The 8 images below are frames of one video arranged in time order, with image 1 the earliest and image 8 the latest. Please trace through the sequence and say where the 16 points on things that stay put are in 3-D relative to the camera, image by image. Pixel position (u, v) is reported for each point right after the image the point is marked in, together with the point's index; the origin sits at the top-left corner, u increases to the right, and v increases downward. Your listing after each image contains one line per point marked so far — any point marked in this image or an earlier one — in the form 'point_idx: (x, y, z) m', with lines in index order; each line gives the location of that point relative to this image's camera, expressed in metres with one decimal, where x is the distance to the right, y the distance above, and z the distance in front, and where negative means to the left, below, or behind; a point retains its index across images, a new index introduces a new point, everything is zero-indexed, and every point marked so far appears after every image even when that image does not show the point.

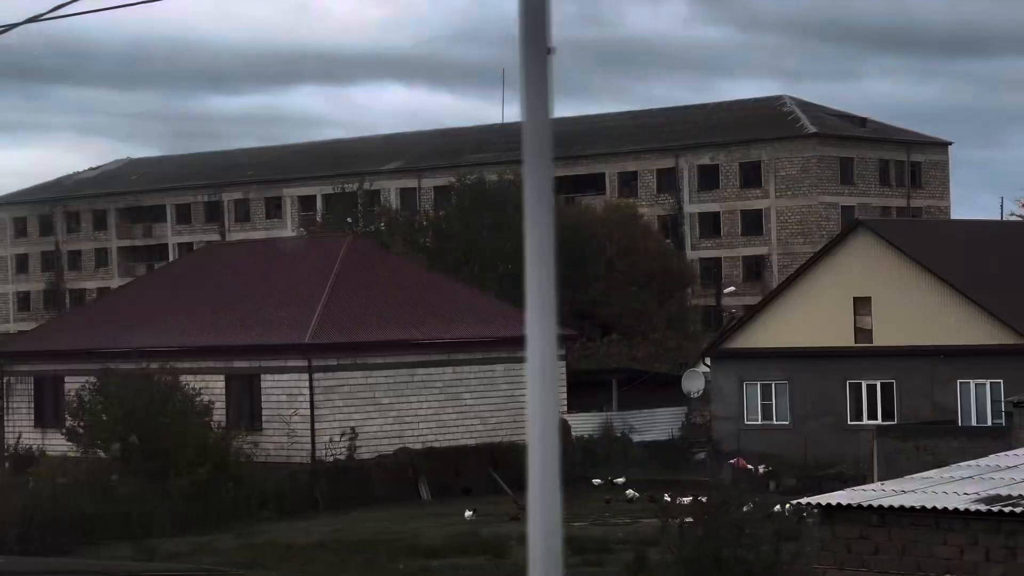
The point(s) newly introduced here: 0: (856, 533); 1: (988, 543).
0: (+1.9, -1.4, +12.7) m
1: (+2.6, -1.4, +12.0) m
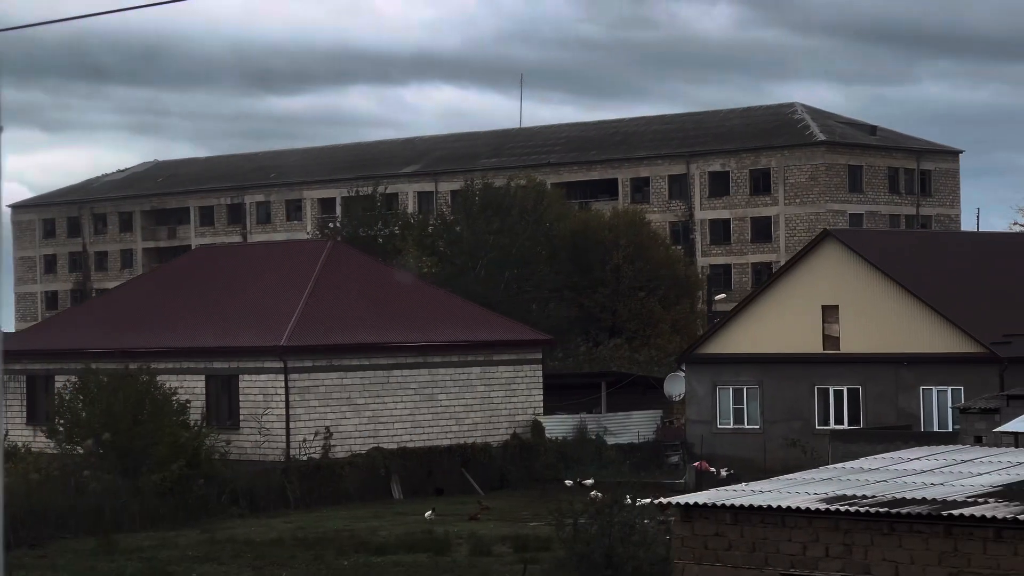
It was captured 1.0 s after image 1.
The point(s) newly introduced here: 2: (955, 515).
0: (+1.2, -1.5, +13.5) m
1: (+1.8, -1.5, +12.8) m
2: (+2.5, -1.2, +12.2) m
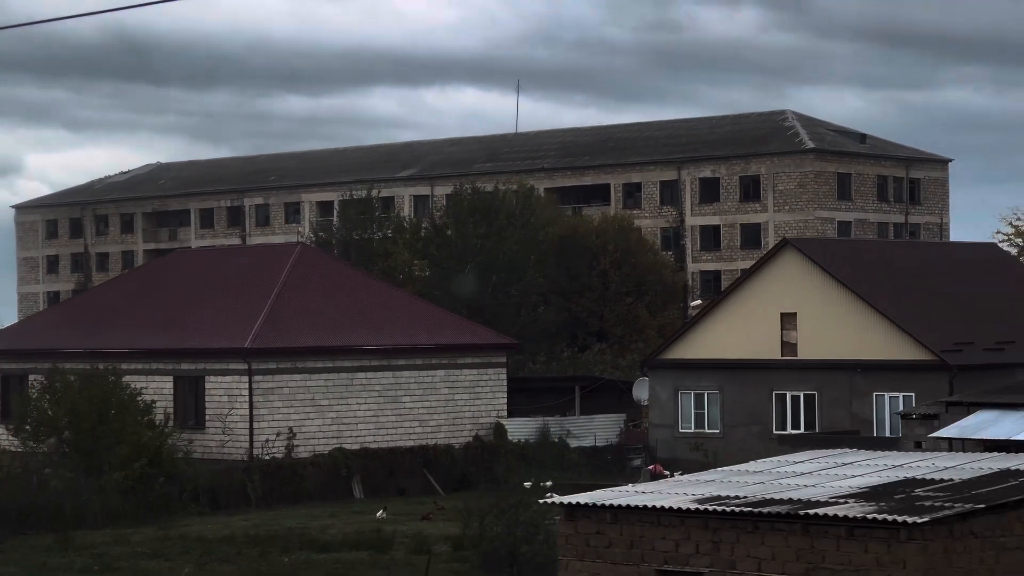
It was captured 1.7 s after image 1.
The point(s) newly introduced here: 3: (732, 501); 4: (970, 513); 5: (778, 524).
0: (+0.5, -1.5, +14.2) m
1: (+1.1, -1.5, +13.5) m
2: (+1.8, -1.3, +12.8) m
3: (+1.4, -1.3, +13.7) m
4: (+2.6, -1.3, +12.7) m
5: (+1.6, -1.4, +13.1) m
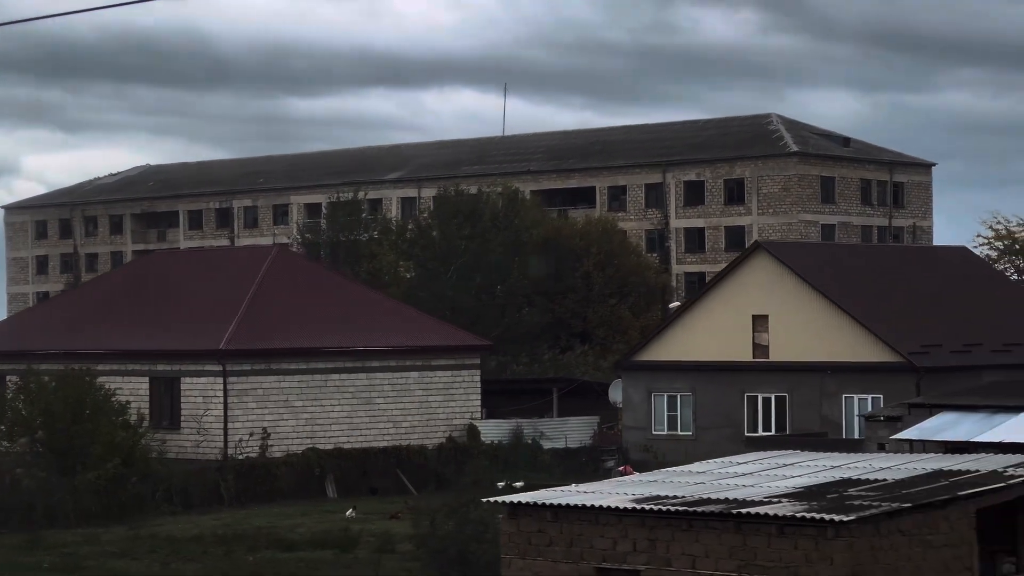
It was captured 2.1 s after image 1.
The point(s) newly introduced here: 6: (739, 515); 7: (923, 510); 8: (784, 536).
0: (+0.1, -1.6, +14.5) m
1: (+0.8, -1.5, +13.8) m
2: (+1.4, -1.3, +13.2) m
3: (+1.0, -1.3, +14.1) m
4: (+2.3, -1.3, +13.1) m
5: (+1.2, -1.4, +13.4) m
6: (+1.4, -1.3, +13.2) m
7: (+2.5, -1.3, +13.4) m
8: (+1.6, -1.5, +13.0) m
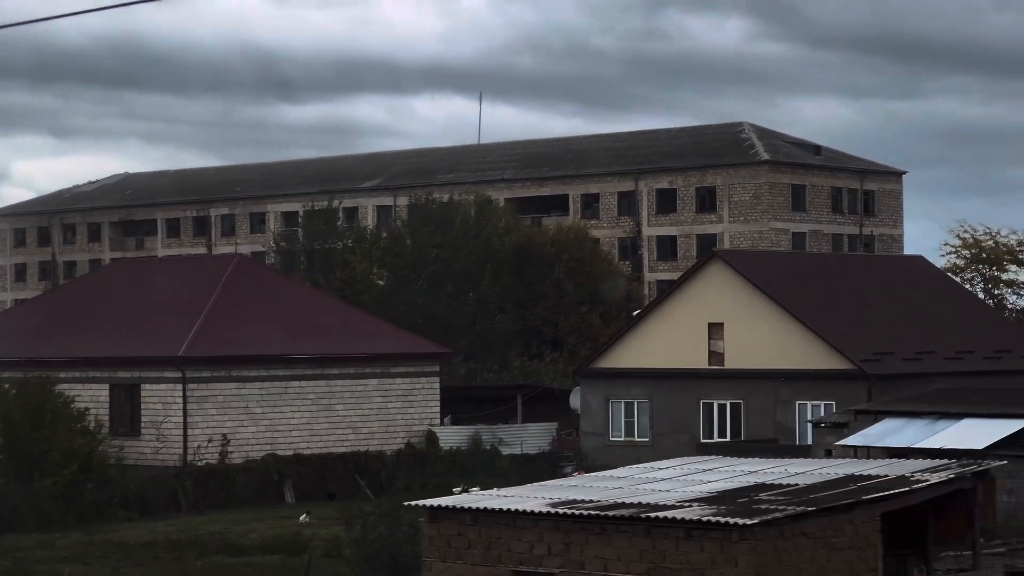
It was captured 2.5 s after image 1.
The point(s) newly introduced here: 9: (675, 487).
0: (-0.4, -1.6, +14.9) m
1: (+0.2, -1.6, +14.2) m
2: (+0.9, -1.4, +13.6) m
3: (+0.5, -1.4, +14.4) m
4: (+1.7, -1.4, +13.5) m
5: (+0.7, -1.5, +13.8) m
6: (+0.8, -1.4, +13.6) m
7: (+2.0, -1.4, +13.8) m
8: (+1.1, -1.5, +13.4) m
9: (+1.1, -1.4, +15.2) m
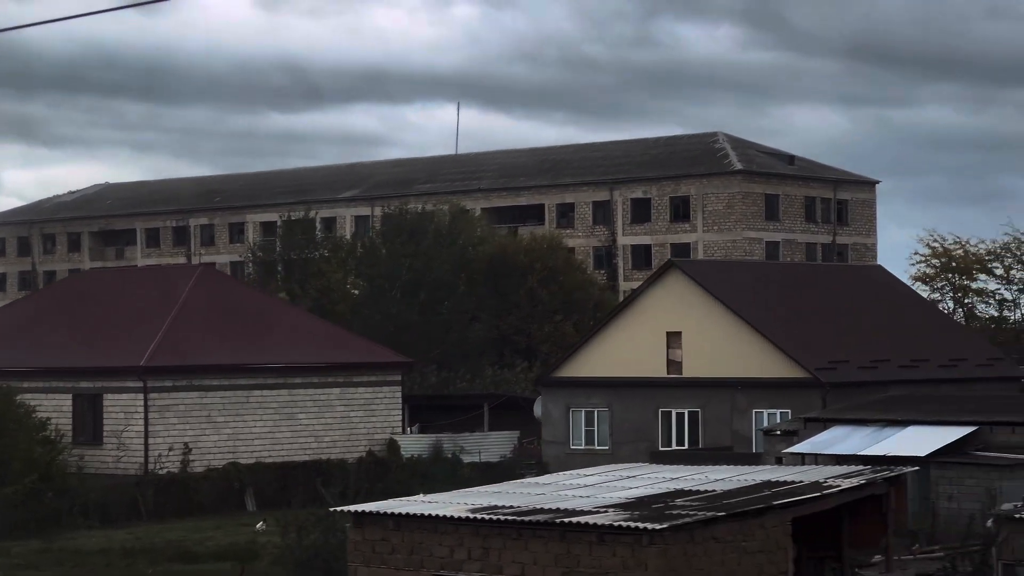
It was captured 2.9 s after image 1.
0: (-0.9, -1.7, +15.3) m
1: (-0.3, -1.7, +14.6) m
2: (+0.4, -1.5, +13.9) m
3: (-0.1, -1.5, +14.8) m
4: (+1.2, -1.4, +13.8) m
5: (+0.2, -1.5, +14.1) m
6: (+0.3, -1.5, +13.9) m
7: (+1.4, -1.5, +14.2) m
8: (+0.6, -1.6, +13.8) m
9: (+0.6, -1.4, +15.5) m
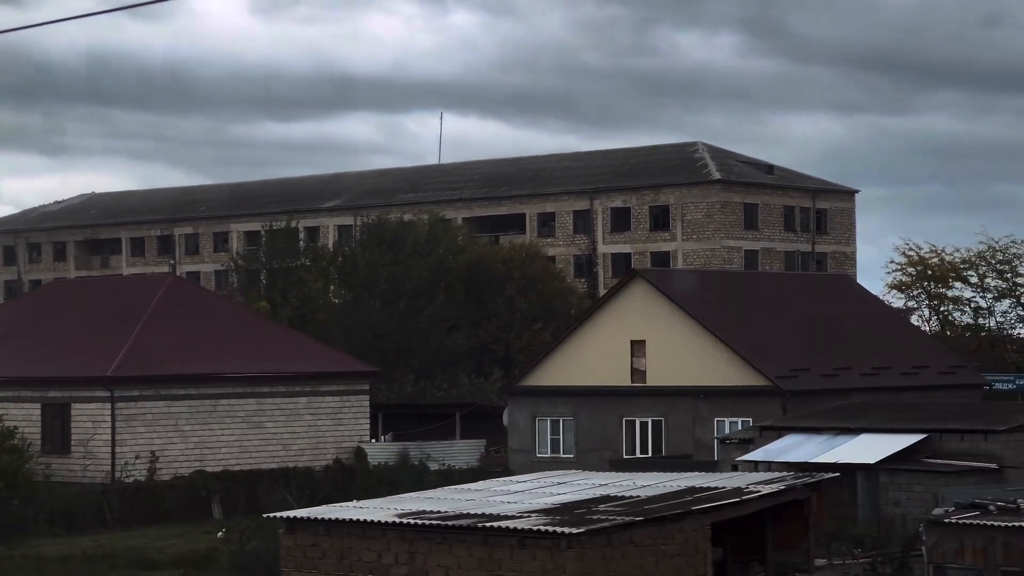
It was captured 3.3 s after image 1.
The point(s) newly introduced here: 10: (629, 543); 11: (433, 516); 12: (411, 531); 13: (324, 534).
0: (-1.4, -1.8, +15.6) m
1: (-0.8, -1.8, +15.0) m
2: (-0.1, -1.5, +14.3) m
3: (-0.6, -1.6, +15.2) m
4: (+0.7, -1.5, +14.2) m
5: (-0.3, -1.6, +14.5) m
6: (-0.2, -1.5, +14.3) m
7: (+0.9, -1.5, +14.6) m
8: (+0.1, -1.7, +14.1) m
9: (+0.1, -1.5, +15.9) m
10: (+0.8, -1.7, +14.3) m
11: (-0.5, -1.6, +15.1) m
12: (-0.7, -1.6, +14.8) m
13: (-1.3, -1.7, +15.5) m
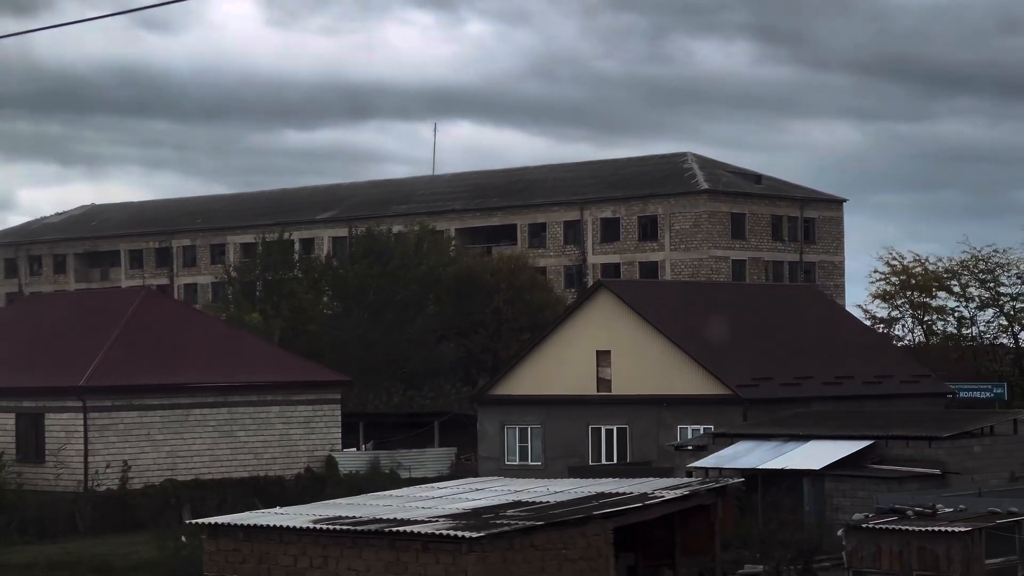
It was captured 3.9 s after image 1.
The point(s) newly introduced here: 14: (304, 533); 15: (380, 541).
0: (-2.0, -1.9, +16.3) m
1: (-1.4, -1.9, +15.6) m
2: (-0.8, -1.6, +14.9) m
3: (-1.2, -1.7, +15.8) m
4: (+0.1, -1.6, +14.8) m
5: (-1.0, -1.7, +15.2) m
6: (-0.8, -1.6, +14.9) m
7: (+0.3, -1.6, +15.2) m
8: (-0.6, -1.7, +14.8) m
9: (-0.5, -1.6, +16.6) m
10: (+0.1, -1.7, +15.0) m
11: (-1.2, -1.7, +15.8) m
12: (-1.3, -1.7, +15.5) m
13: (-1.9, -1.8, +16.2) m
14: (-1.5, -1.7, +15.6) m
15: (-0.9, -1.7, +15.1) m
